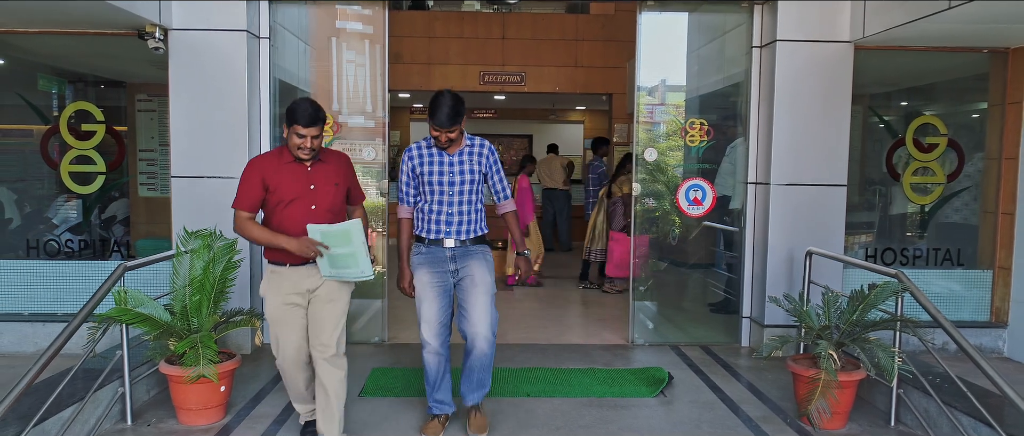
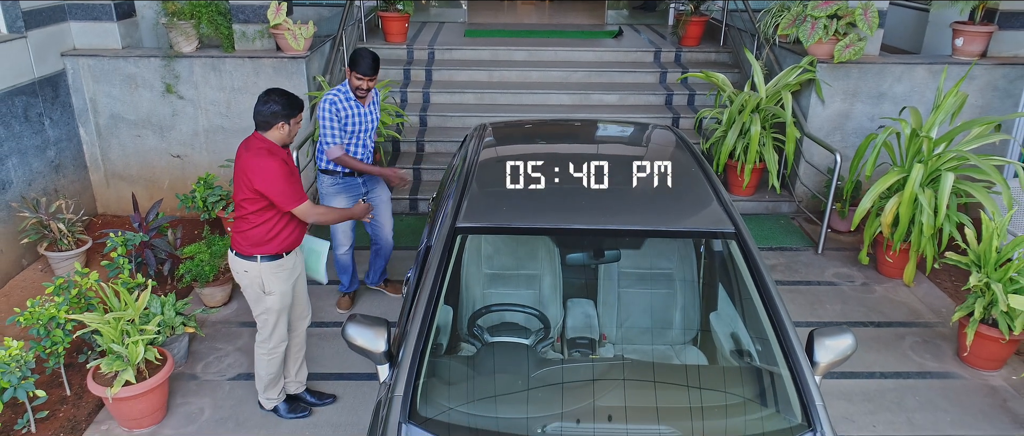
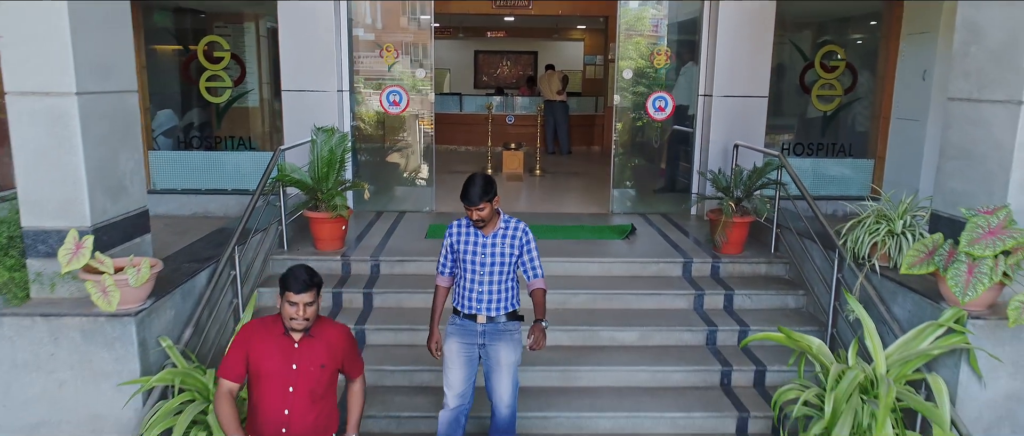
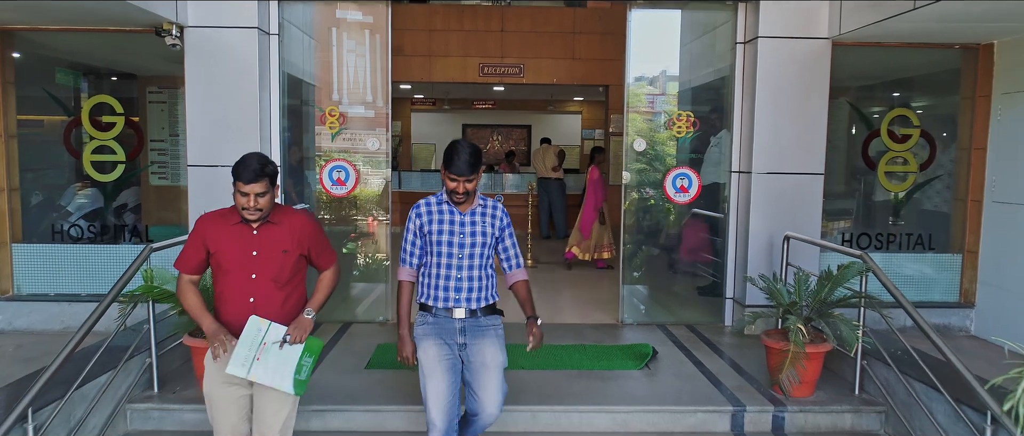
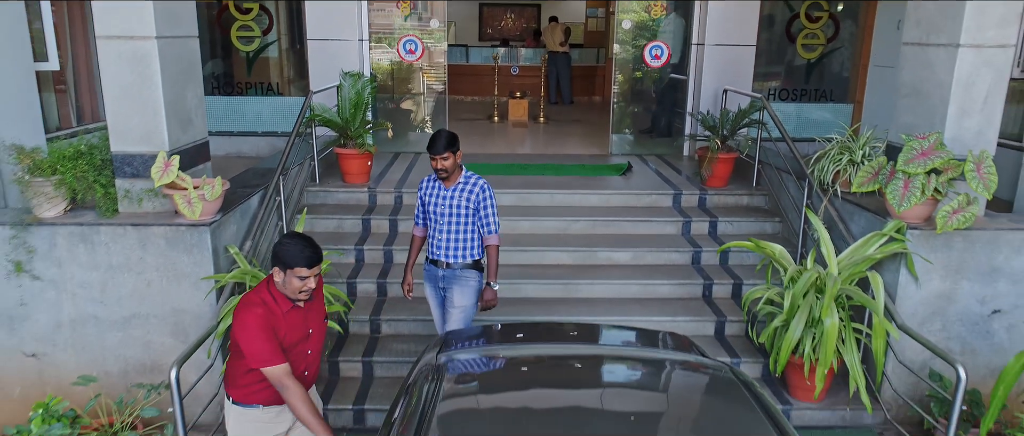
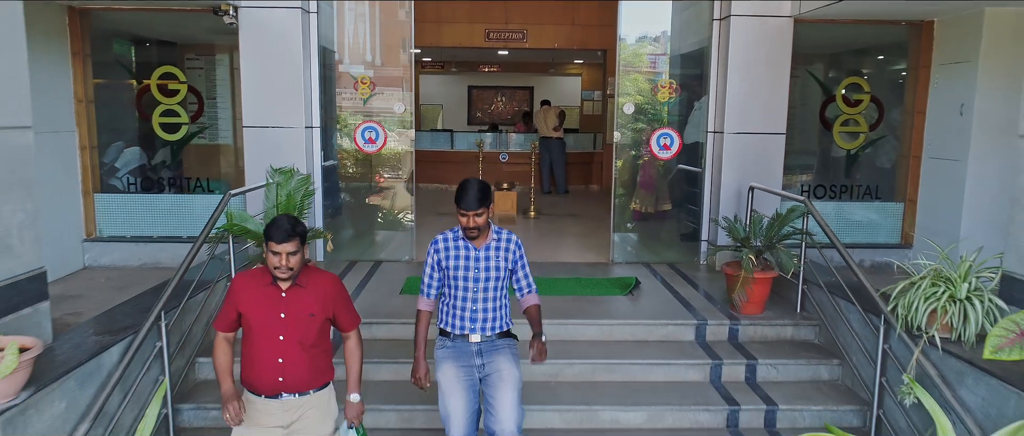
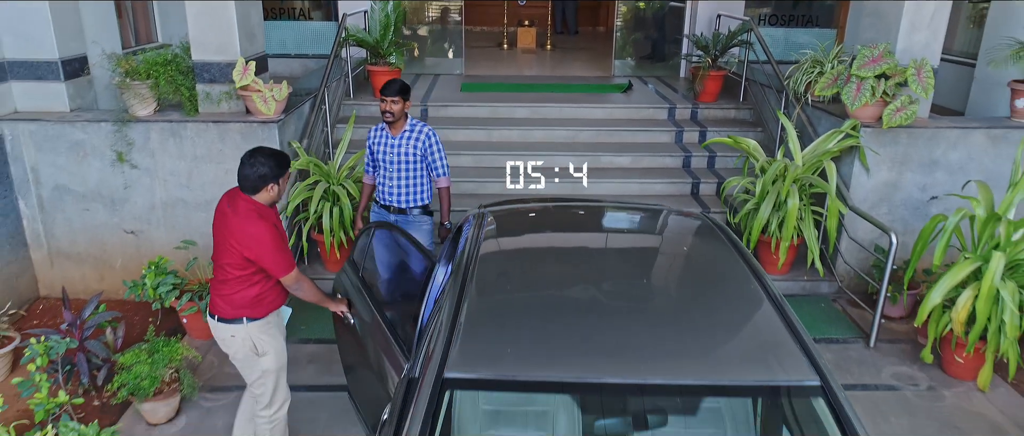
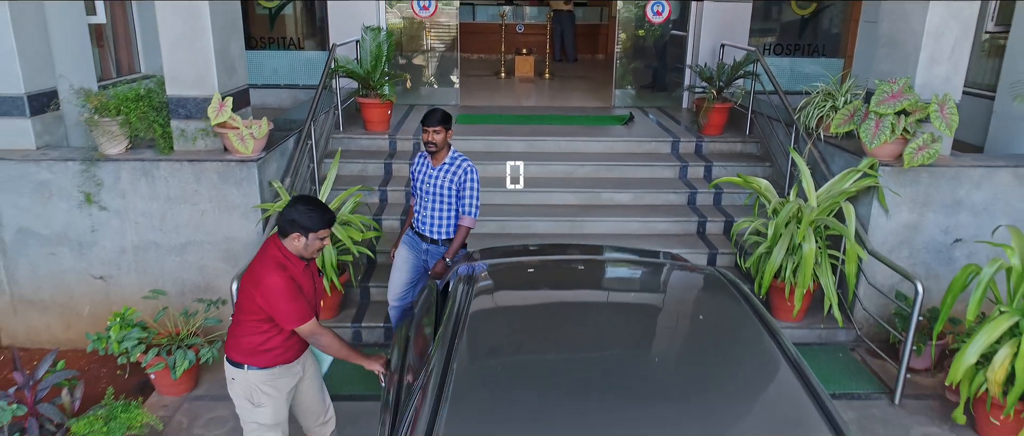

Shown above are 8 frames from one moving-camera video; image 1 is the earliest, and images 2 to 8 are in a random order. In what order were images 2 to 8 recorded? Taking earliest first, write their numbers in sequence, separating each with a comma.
4, 6, 3, 5, 8, 7, 2
